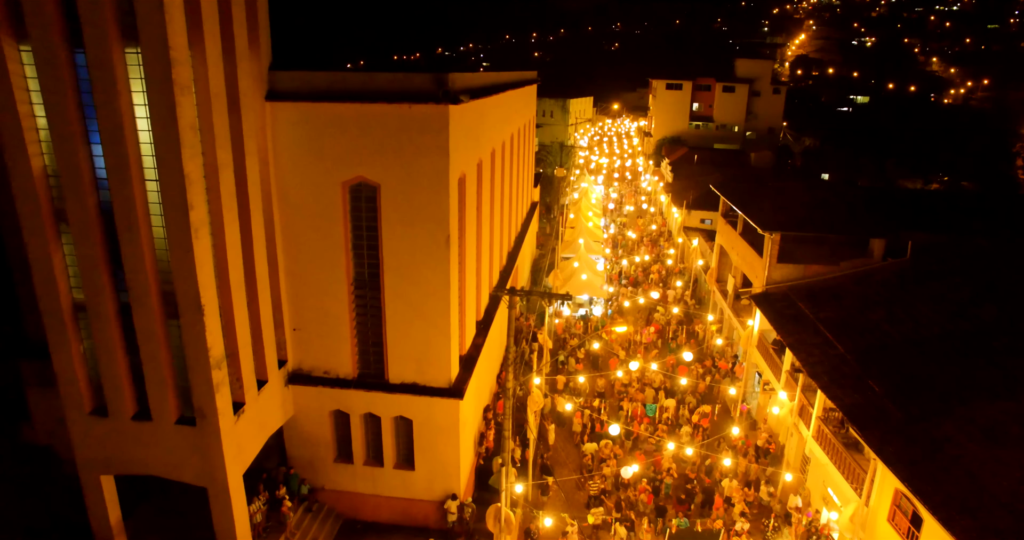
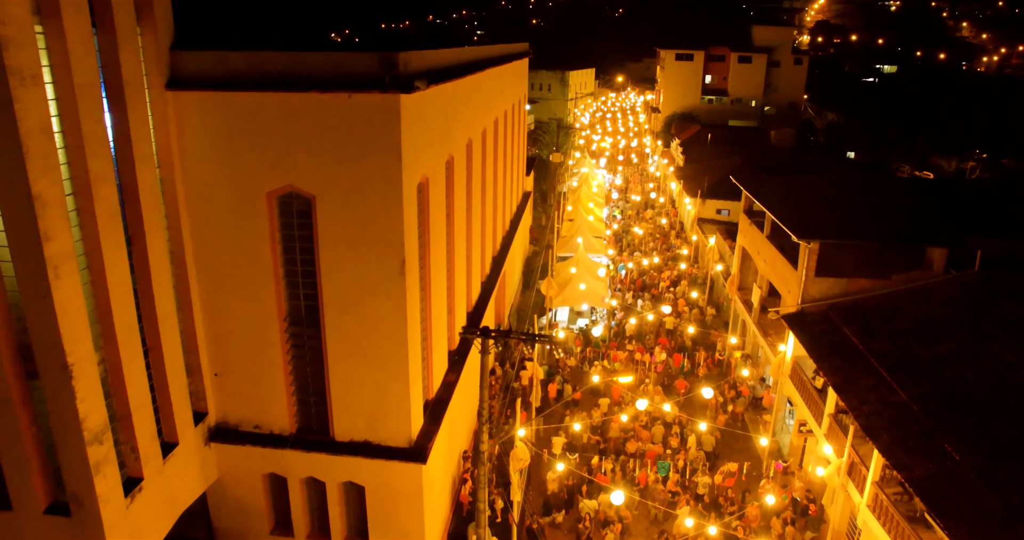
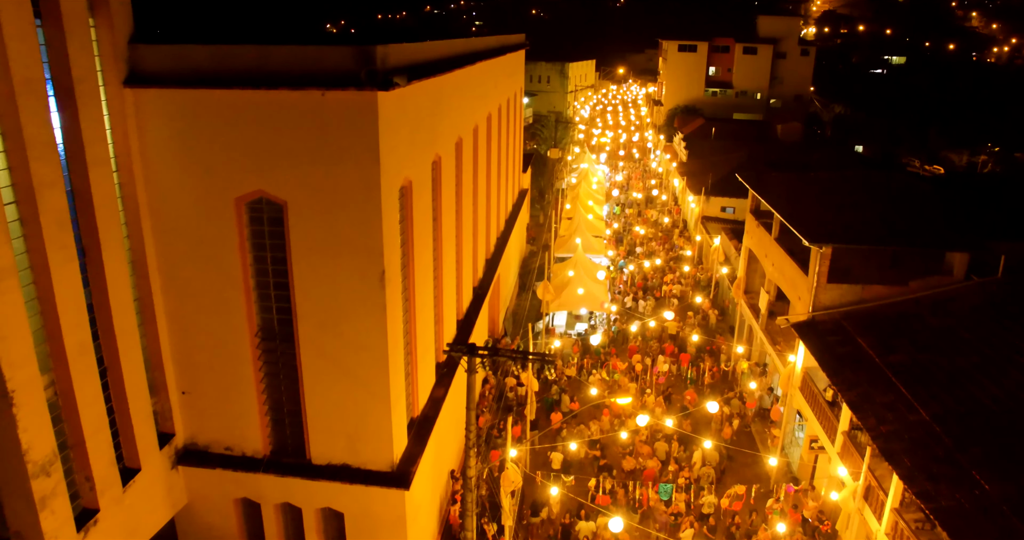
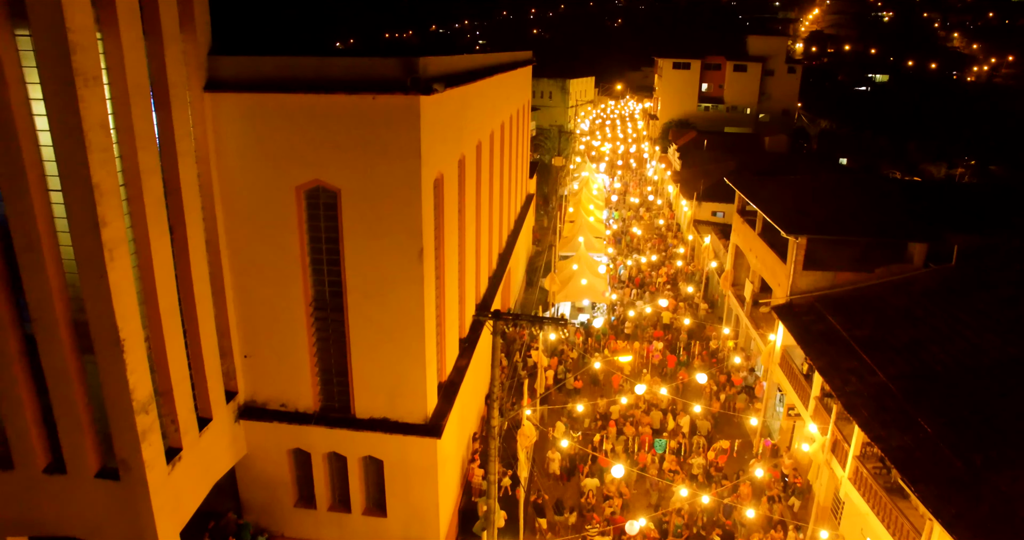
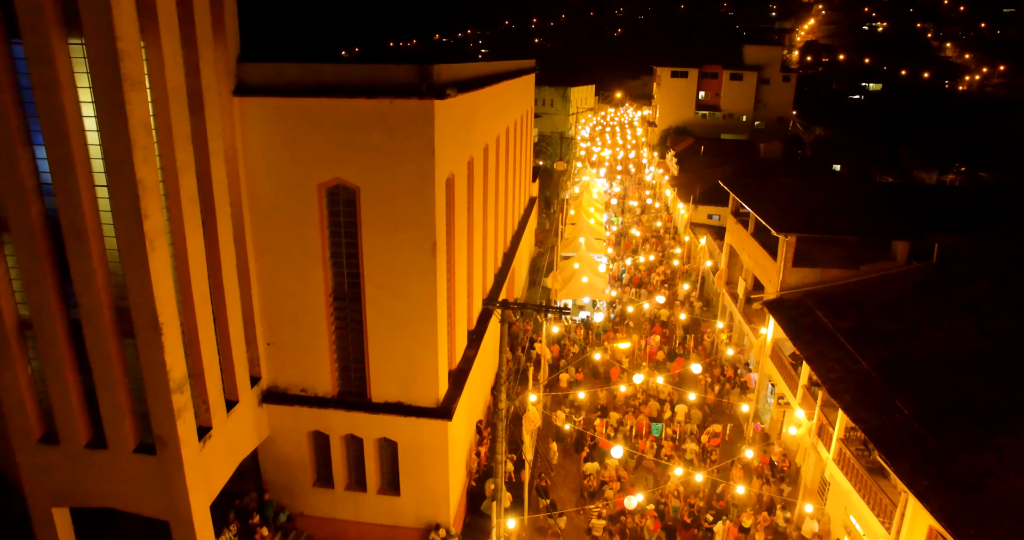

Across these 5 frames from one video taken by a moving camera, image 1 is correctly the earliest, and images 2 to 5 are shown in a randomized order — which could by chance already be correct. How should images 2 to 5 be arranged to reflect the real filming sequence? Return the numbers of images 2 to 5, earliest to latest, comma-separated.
5, 4, 2, 3
